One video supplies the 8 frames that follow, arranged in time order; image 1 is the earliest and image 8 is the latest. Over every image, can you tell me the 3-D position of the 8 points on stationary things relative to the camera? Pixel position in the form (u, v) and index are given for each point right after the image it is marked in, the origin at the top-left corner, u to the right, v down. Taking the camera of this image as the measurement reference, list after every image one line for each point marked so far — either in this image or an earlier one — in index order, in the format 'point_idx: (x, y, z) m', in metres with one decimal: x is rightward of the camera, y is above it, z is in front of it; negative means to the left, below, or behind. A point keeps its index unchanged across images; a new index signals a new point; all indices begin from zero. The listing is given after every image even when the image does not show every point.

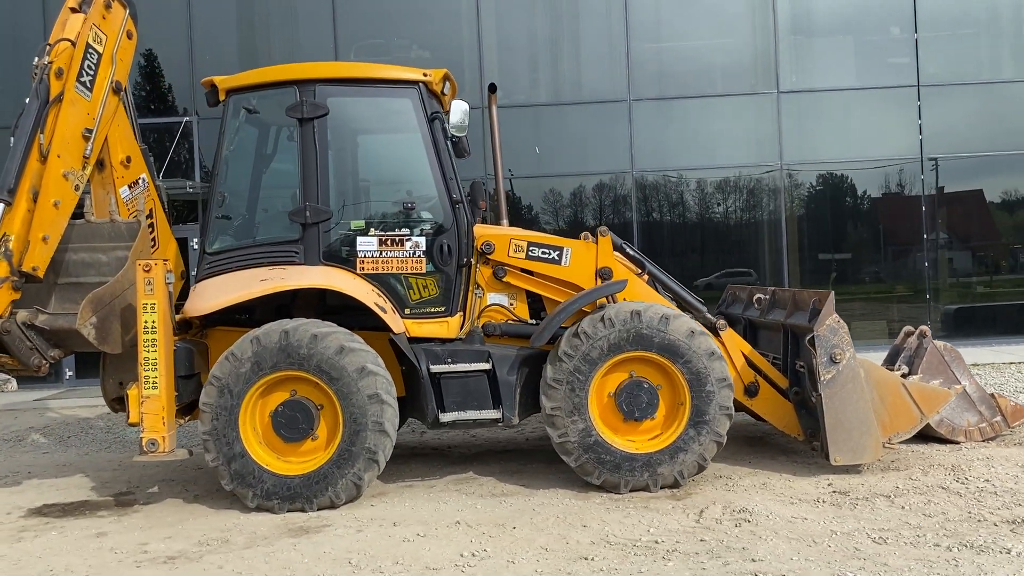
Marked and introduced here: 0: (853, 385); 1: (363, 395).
0: (+1.7, -0.5, +4.4) m
1: (-0.7, -0.5, +4.3) m
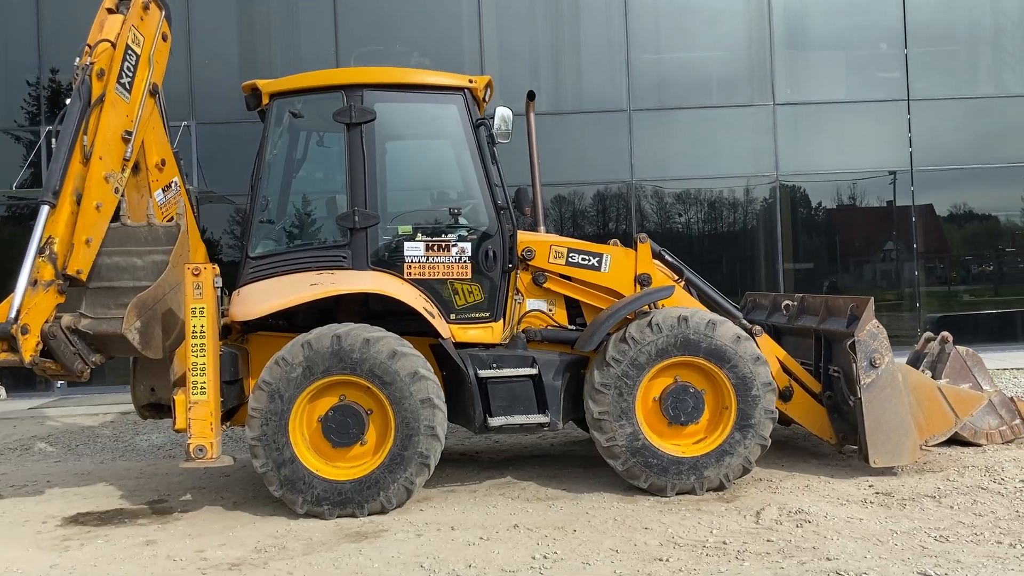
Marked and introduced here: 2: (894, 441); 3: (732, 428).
0: (+1.9, -0.5, +4.5) m
1: (-0.5, -0.5, +4.3) m
2: (+1.9, -0.8, +4.5) m
3: (+1.1, -0.7, +4.4) m
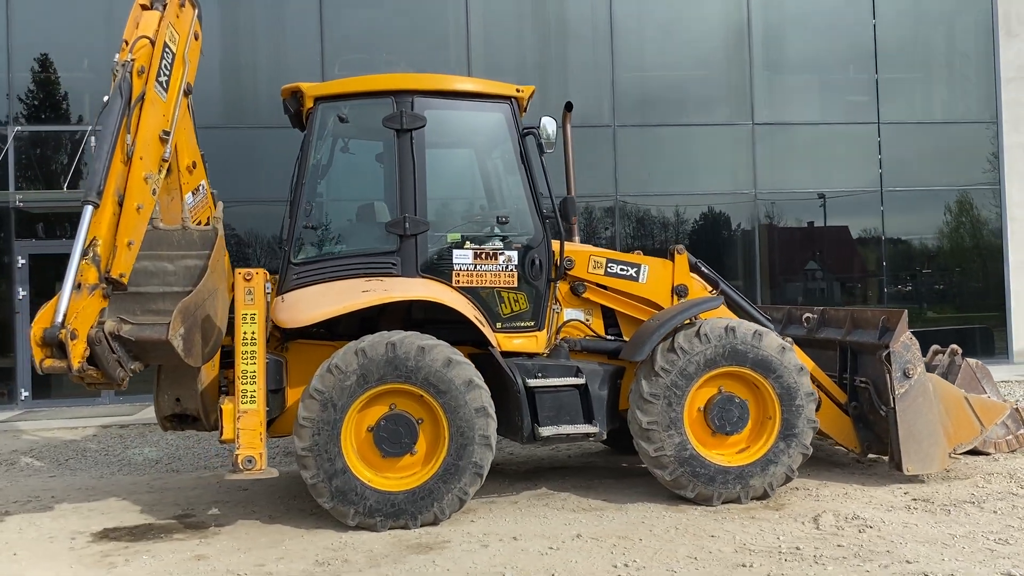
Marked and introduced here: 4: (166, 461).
0: (+2.2, -0.6, +4.7) m
1: (-0.2, -0.6, +4.2) m
2: (+2.2, -0.8, +4.7) m
3: (+1.3, -0.8, +4.5) m
4: (-2.4, -1.2, +6.2) m
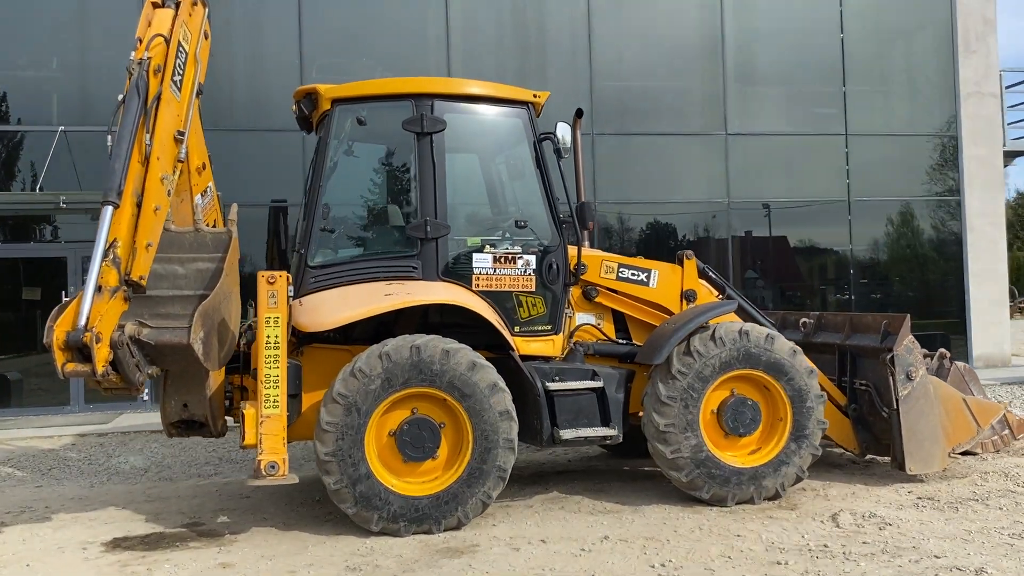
0: (+2.2, -0.6, +4.8) m
1: (-0.1, -0.6, +4.2) m
2: (+2.2, -0.9, +4.8) m
3: (+1.4, -0.8, +4.6) m
4: (-2.4, -1.2, +6.1) m
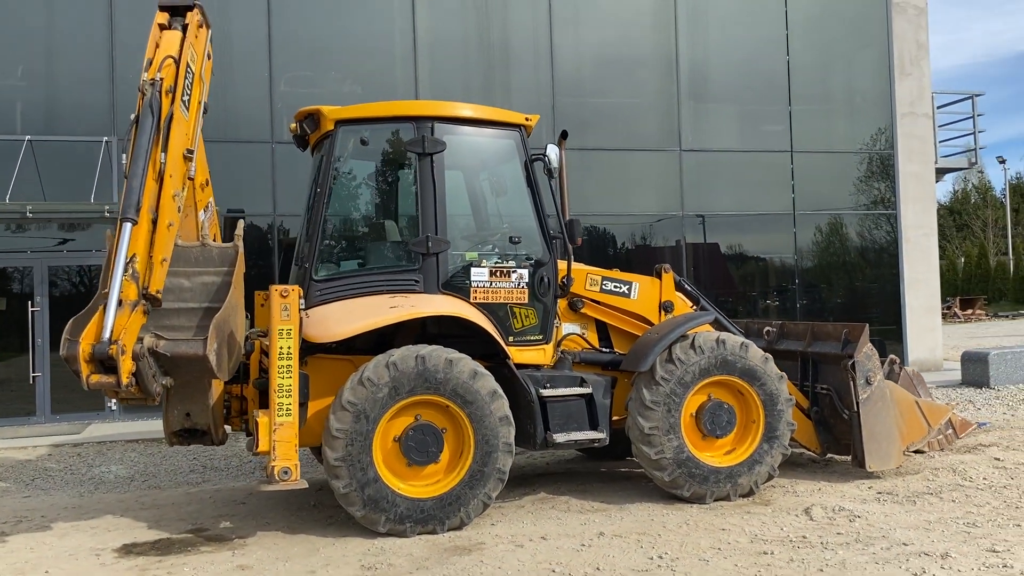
0: (+2.2, -0.7, +5.3) m
1: (-0.1, -0.6, +4.5) m
2: (+2.2, -0.9, +5.3) m
3: (+1.4, -0.8, +5.0) m
4: (-2.6, -1.3, +6.1) m
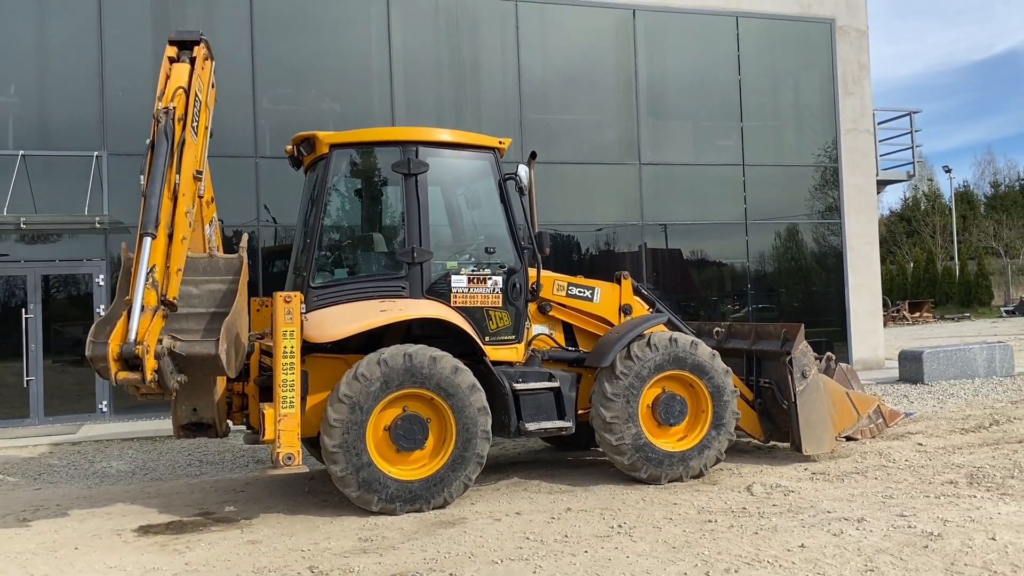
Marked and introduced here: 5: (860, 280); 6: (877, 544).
0: (+2.0, -0.7, +5.9) m
1: (-0.2, -0.7, +5.1) m
2: (+2.0, -1.0, +5.9) m
3: (+1.2, -0.9, +5.6) m
4: (-2.7, -1.4, +6.6) m
5: (+4.9, +0.1, +12.7) m
6: (+1.6, -1.1, +4.0) m
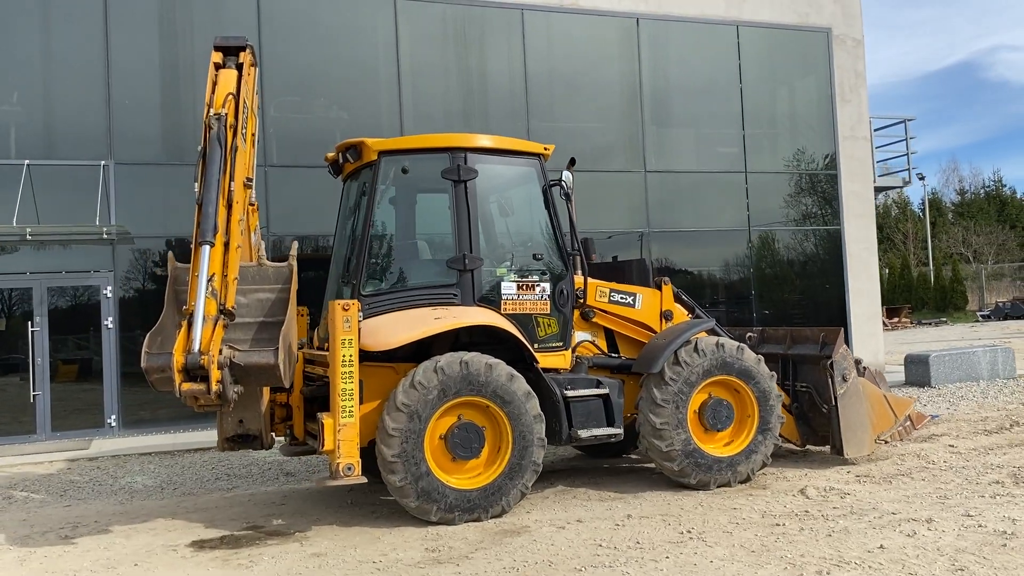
0: (+2.3, -0.7, +6.0) m
1: (+0.1, -0.7, +5.0) m
2: (+2.3, -1.0, +6.0) m
3: (+1.5, -0.9, +5.6) m
4: (-2.5, -1.4, +6.5) m
5: (+5.0, 0.0, +12.8) m
6: (+2.0, -1.1, +4.0) m
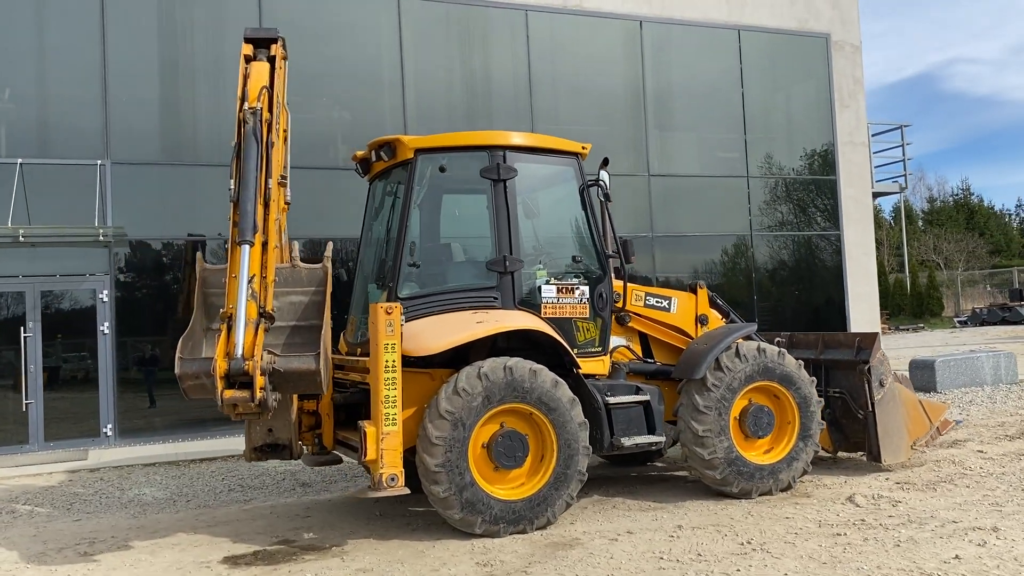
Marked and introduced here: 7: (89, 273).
0: (+2.5, -0.8, +5.9) m
1: (+0.3, -0.7, +4.8) m
2: (+2.5, -1.0, +5.9) m
3: (+1.8, -0.9, +5.5) m
4: (-2.3, -1.5, +6.2) m
5: (+4.9, 0.0, +12.8) m
6: (+2.3, -1.2, +3.9) m
7: (-4.2, +0.1, +8.8) m
